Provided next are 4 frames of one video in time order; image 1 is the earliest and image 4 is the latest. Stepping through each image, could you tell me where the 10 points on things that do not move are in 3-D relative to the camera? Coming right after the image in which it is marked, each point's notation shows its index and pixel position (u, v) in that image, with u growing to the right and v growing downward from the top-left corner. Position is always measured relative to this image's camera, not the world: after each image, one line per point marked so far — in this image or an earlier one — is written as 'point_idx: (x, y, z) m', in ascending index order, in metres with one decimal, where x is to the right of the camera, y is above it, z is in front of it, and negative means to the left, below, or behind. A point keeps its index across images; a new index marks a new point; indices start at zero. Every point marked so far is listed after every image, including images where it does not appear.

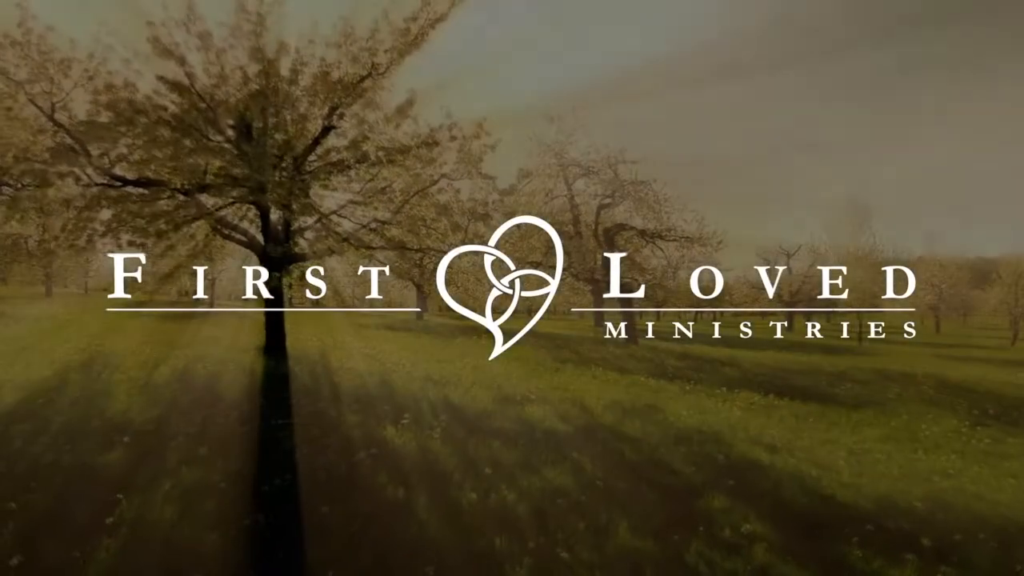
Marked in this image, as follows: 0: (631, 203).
0: (+1.6, +1.1, +12.1) m
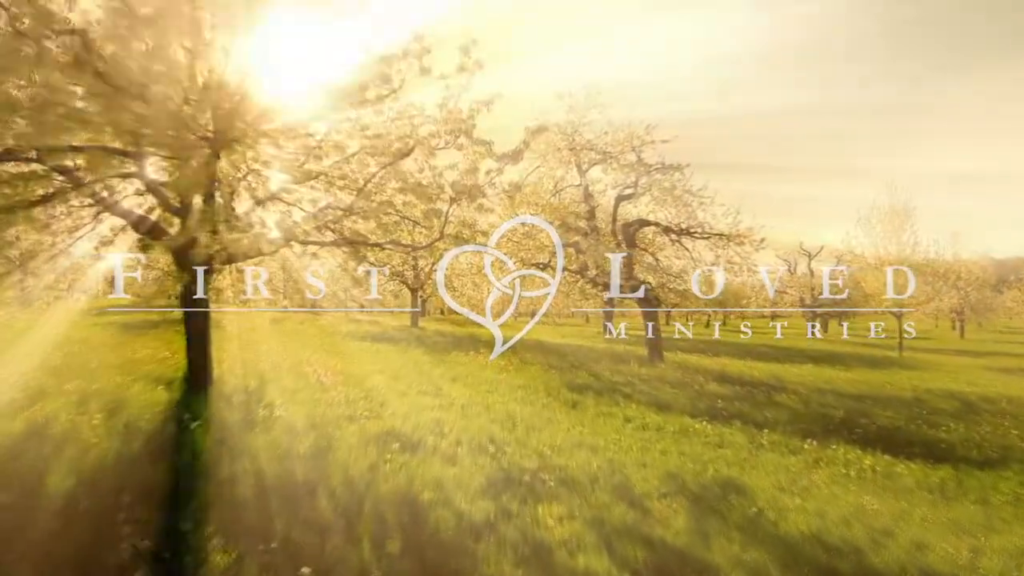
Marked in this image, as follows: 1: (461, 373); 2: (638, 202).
0: (+1.6, +1.1, +10.3) m
1: (-0.4, -0.7, +7.6) m
2: (+1.5, +1.0, +10.5) m
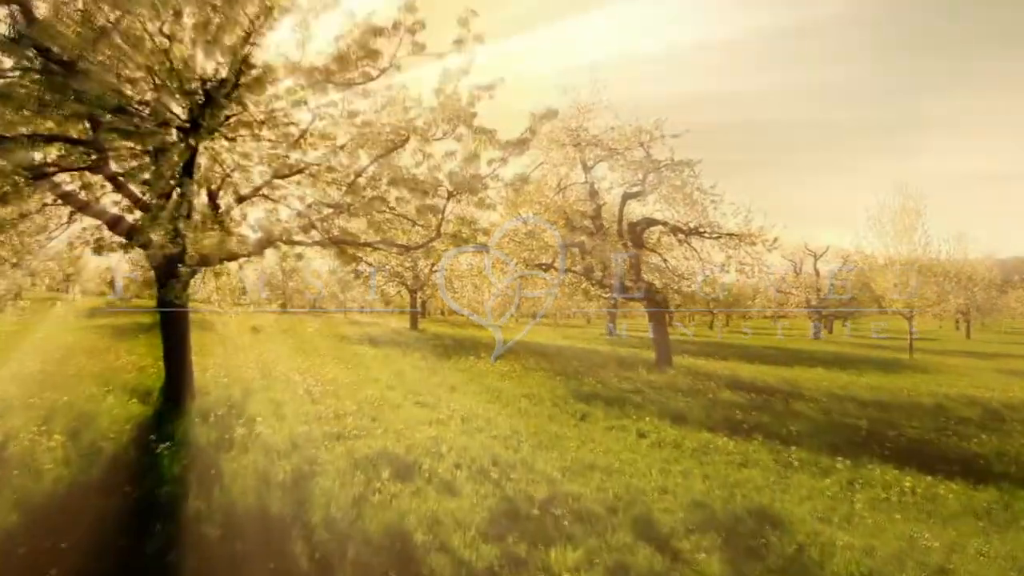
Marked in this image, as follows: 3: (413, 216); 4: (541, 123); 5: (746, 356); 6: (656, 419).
0: (+1.6, +1.1, +9.9) m
1: (-0.4, -0.7, +7.2) m
2: (+1.5, +1.0, +10.1) m
3: (-0.8, +0.6, +7.7) m
4: (+0.3, +1.2, +7.3) m
5: (+1.7, -0.8, +6.9) m
6: (+1.1, -1.0, +6.9) m
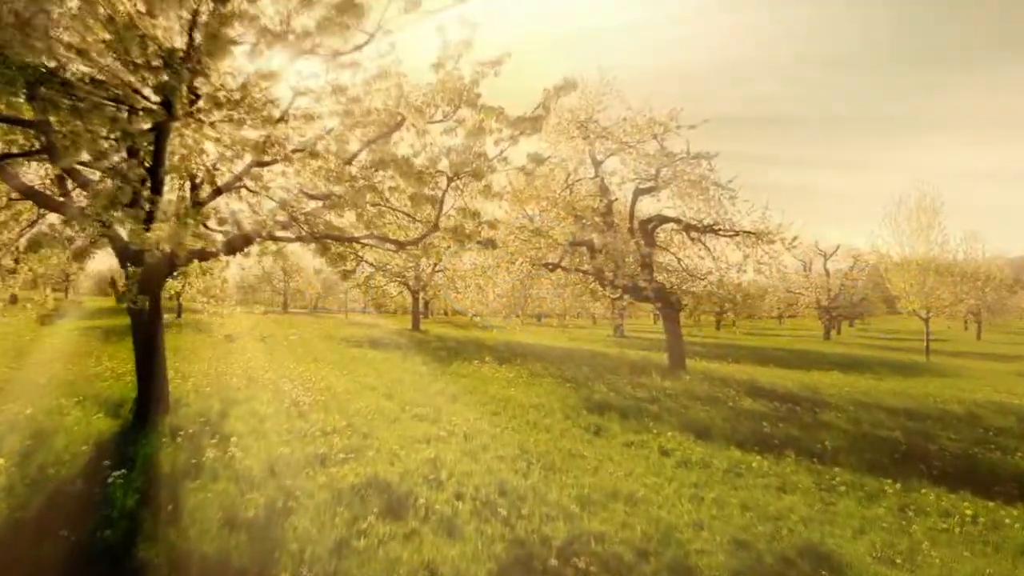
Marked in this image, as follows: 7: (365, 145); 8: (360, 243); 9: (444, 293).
0: (+1.7, +1.0, +9.4) m
1: (-0.4, -0.7, +6.7) m
2: (+1.5, +1.0, +9.6) m
3: (-0.8, +0.6, +7.2) m
4: (+0.4, +1.2, +6.8) m
5: (+1.8, -0.8, +6.4) m
6: (+1.2, -1.0, +6.5) m
7: (-1.1, +1.0, +7.1) m
8: (-1.1, +0.3, +7.2) m
9: (-0.6, 0.0, +8.1) m
